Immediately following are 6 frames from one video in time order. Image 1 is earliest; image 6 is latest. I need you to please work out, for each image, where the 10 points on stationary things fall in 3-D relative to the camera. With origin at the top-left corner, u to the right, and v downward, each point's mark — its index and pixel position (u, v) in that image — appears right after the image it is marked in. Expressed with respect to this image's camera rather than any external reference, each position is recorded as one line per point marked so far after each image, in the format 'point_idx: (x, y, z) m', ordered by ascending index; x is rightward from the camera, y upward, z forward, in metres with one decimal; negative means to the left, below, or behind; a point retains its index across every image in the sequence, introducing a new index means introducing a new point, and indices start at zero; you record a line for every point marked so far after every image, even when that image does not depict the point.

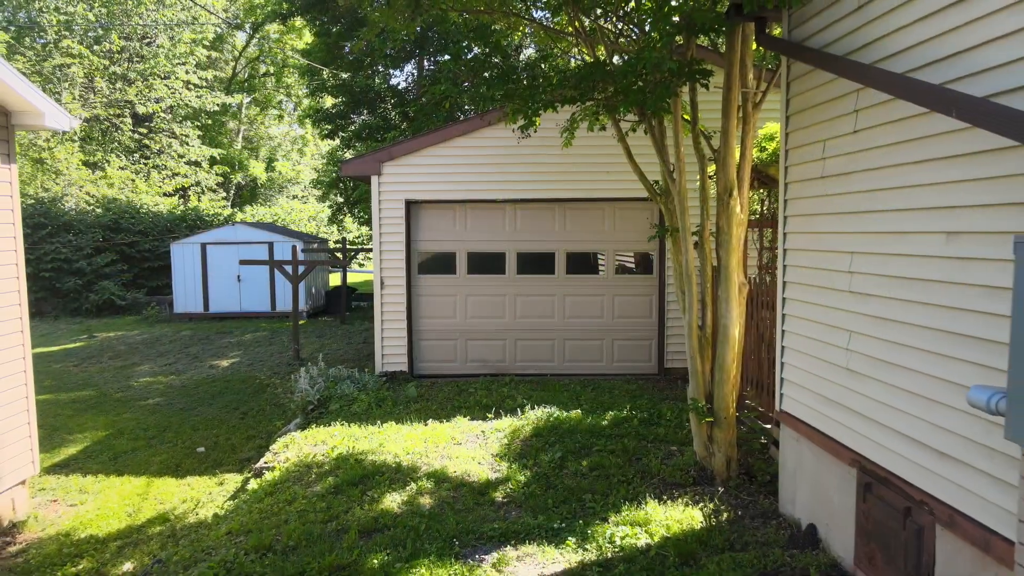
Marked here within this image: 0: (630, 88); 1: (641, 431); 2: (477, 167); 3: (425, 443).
0: (+0.7, +1.3, +3.7) m
1: (+1.2, -1.3, +5.4) m
2: (-0.4, +1.5, +7.3) m
3: (-0.8, -1.4, +5.3) m
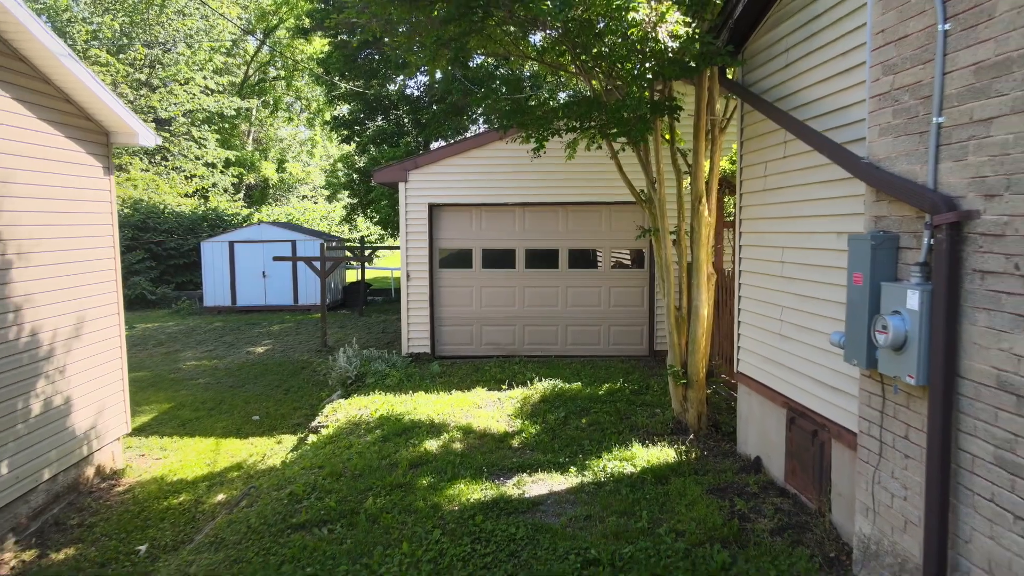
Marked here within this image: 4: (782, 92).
0: (+0.9, +1.4, +4.8) m
1: (+1.3, -1.2, +6.4) m
2: (-0.3, +1.6, +8.4) m
3: (-0.6, -1.3, +6.4) m
4: (+1.8, +1.3, +4.0) m
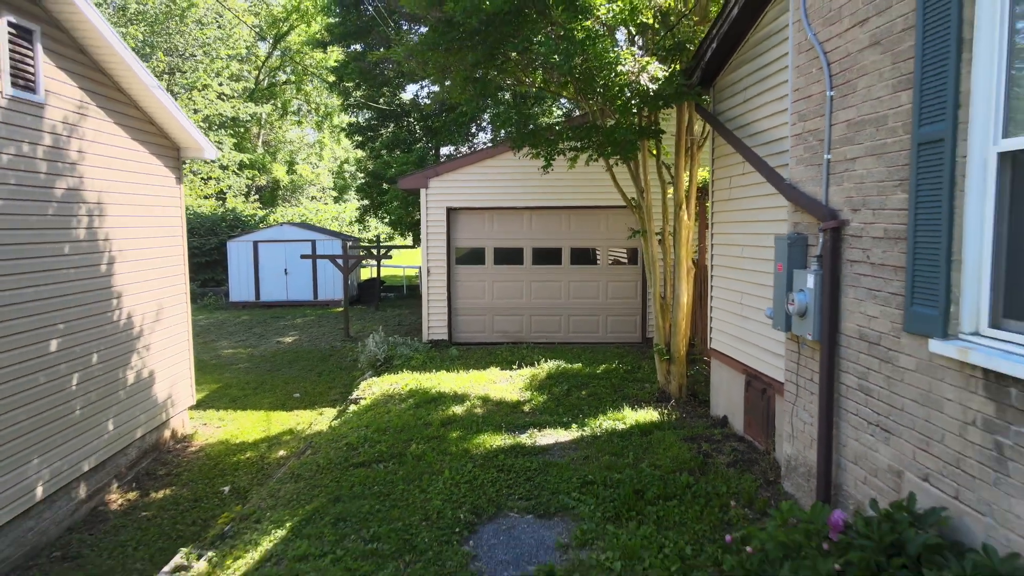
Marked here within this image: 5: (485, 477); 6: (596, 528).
0: (+1.0, +1.4, +5.9) m
1: (+1.4, -1.1, +7.5) m
2: (-0.2, +1.7, +9.4) m
3: (-0.5, -1.2, +7.5) m
4: (+2.0, +1.4, +5.1) m
5: (-0.2, -1.4, +4.6) m
6: (+0.5, -1.5, +3.7) m
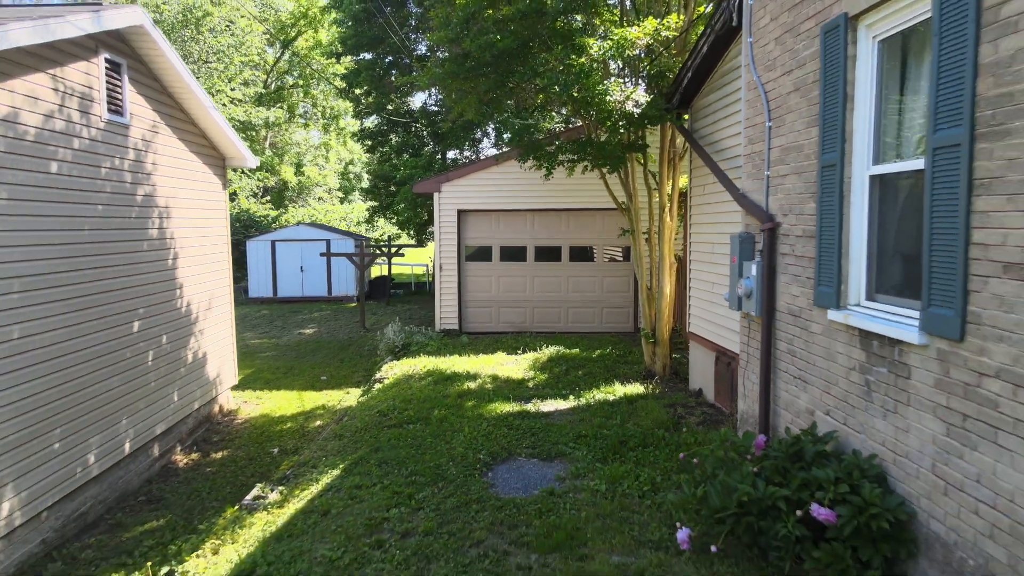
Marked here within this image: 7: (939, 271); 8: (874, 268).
0: (+1.1, +1.5, +6.9) m
1: (+1.5, -1.0, +8.5) m
2: (-0.1, +1.8, +10.4) m
3: (-0.4, -1.1, +8.5) m
4: (+2.0, +1.5, +6.1) m
5: (-0.1, -1.4, +5.6) m
6: (+0.6, -1.4, +4.7) m
7: (+2.0, +0.1, +2.7) m
8: (+2.1, +0.1, +3.4) m
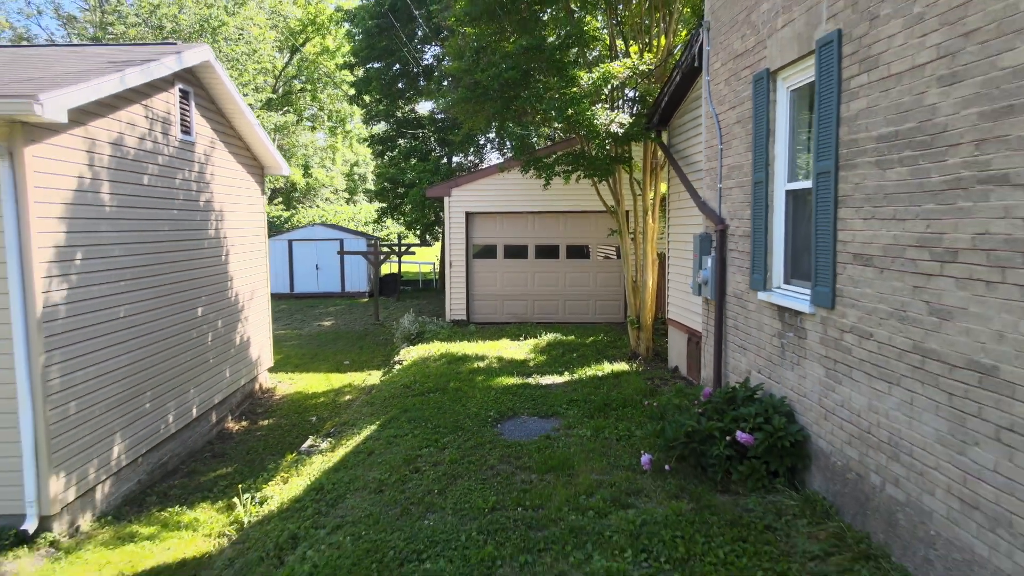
0: (+1.1, +1.6, +8.0) m
1: (+1.6, -0.9, +9.6) m
2: (0.0, +1.9, +11.6) m
3: (-0.4, -1.0, +9.6) m
4: (+2.1, +1.6, +7.2) m
5: (-0.1, -1.2, +6.7) m
6: (+0.6, -1.3, +5.9) m
7: (+2.0, +0.2, +3.9) m
8: (+2.1, +0.2, +4.6) m
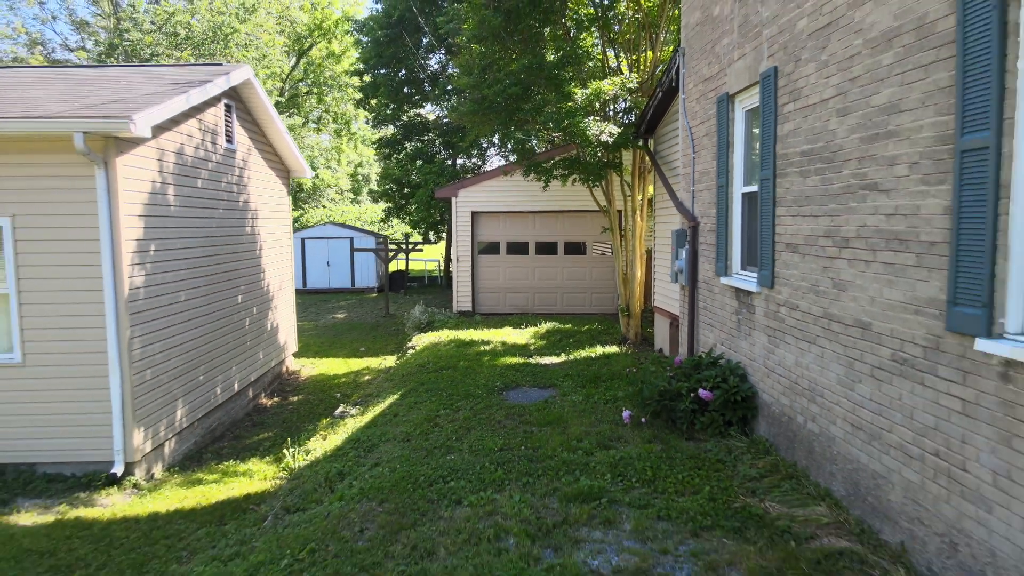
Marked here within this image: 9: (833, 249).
0: (+1.2, +1.8, +9.0) m
1: (+1.6, -0.8, +10.6) m
2: (0.0, +2.0, +12.6) m
3: (-0.3, -0.8, +10.6) m
4: (+2.1, +1.8, +8.2) m
5: (0.0, -1.1, +7.7) m
6: (+0.7, -1.2, +6.9) m
7: (+2.1, +0.3, +4.9) m
8: (+2.2, +0.4, +5.5) m
9: (+2.1, +0.3, +4.0) m
